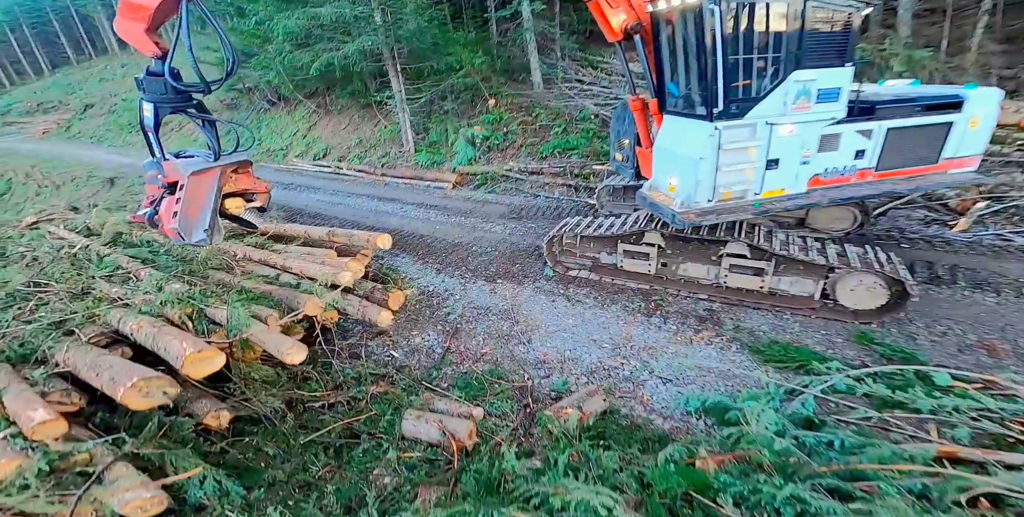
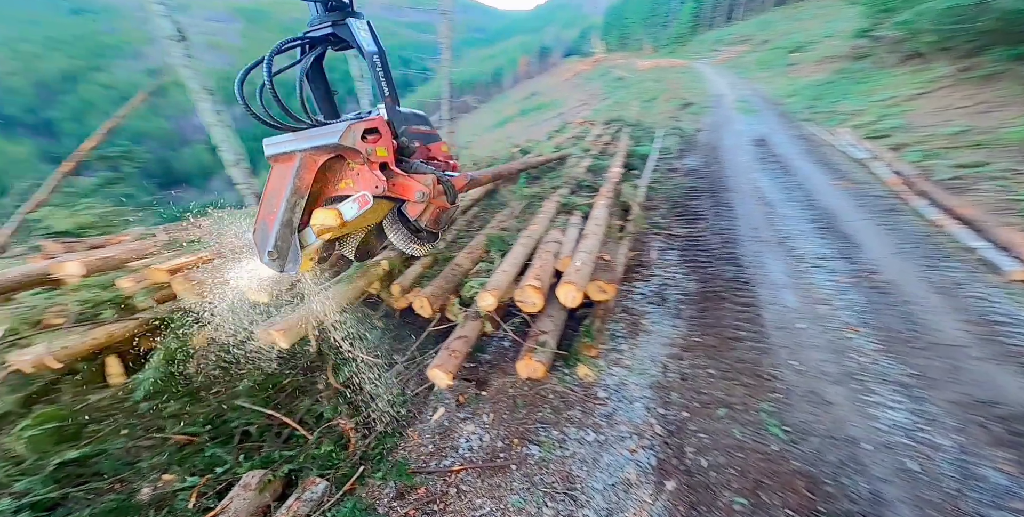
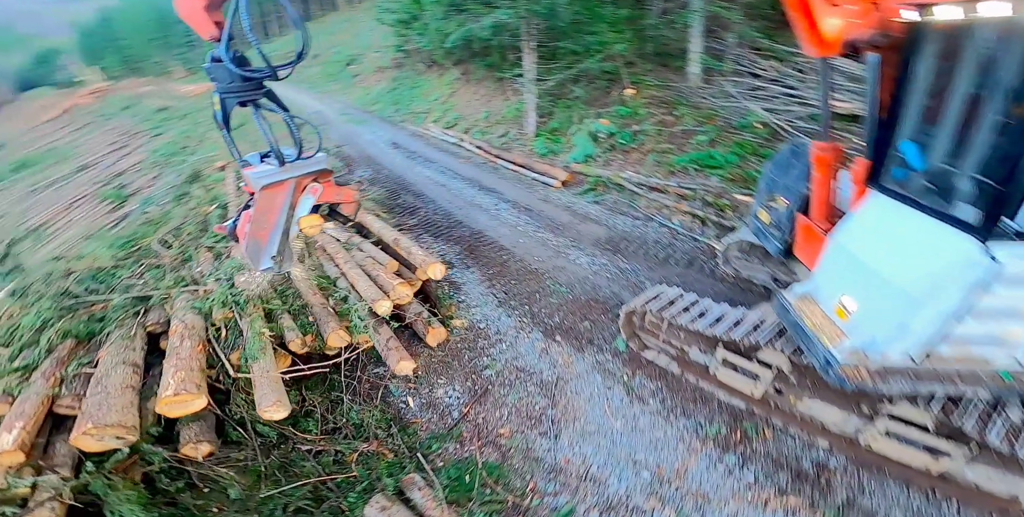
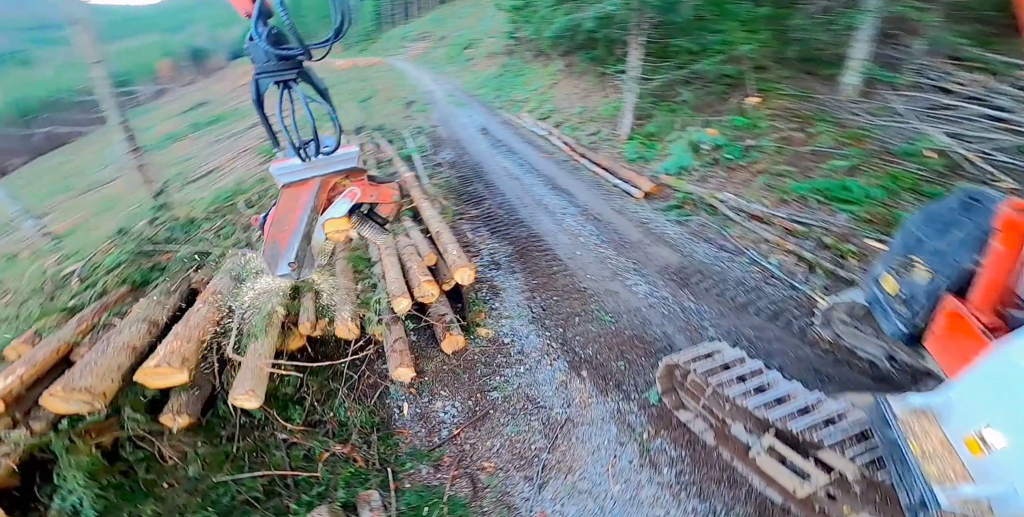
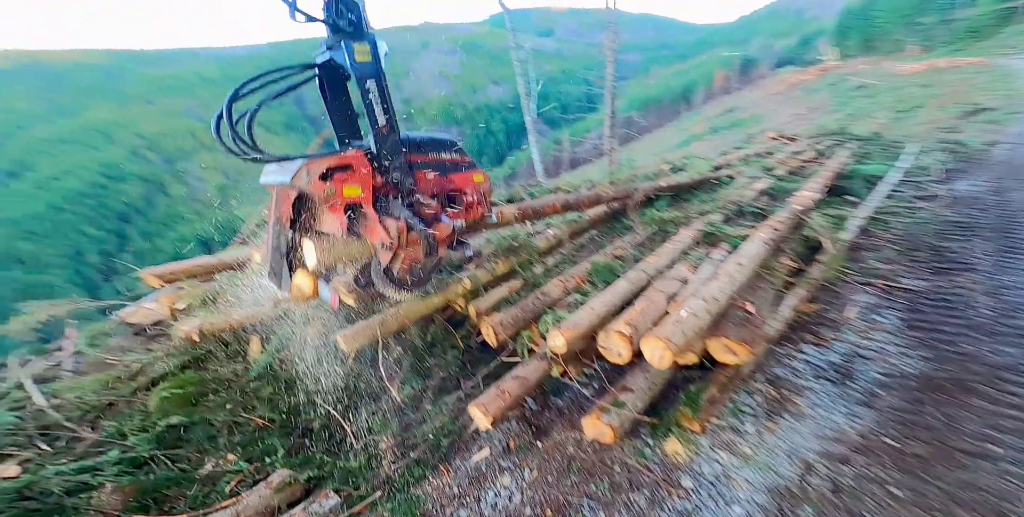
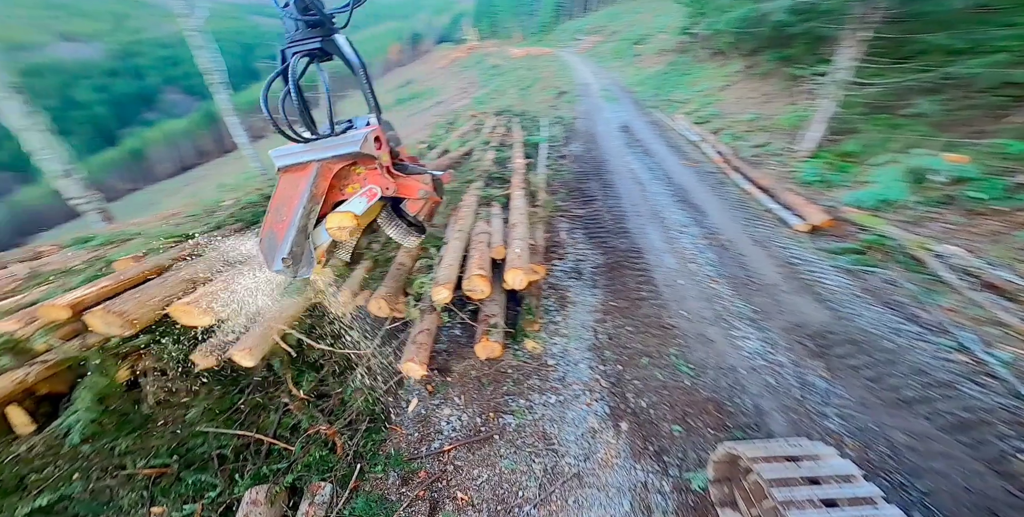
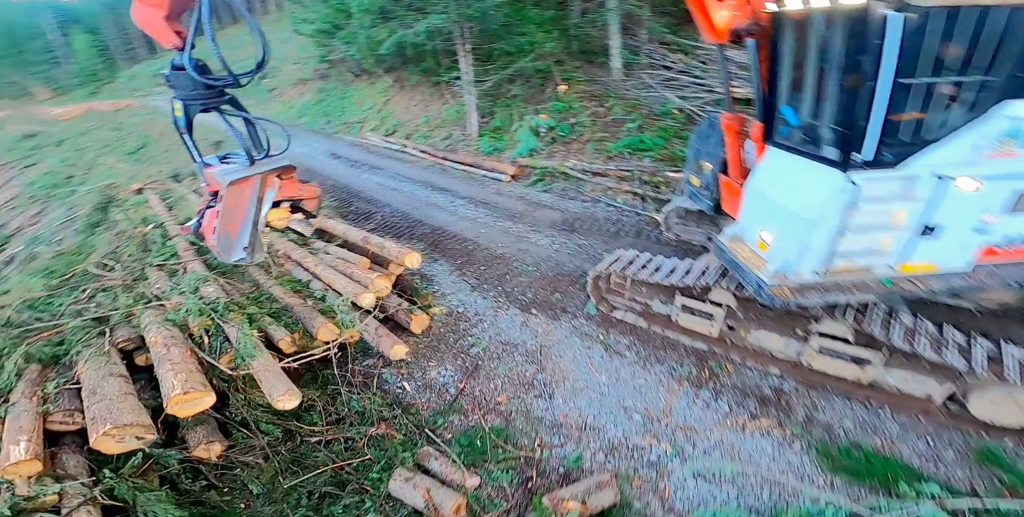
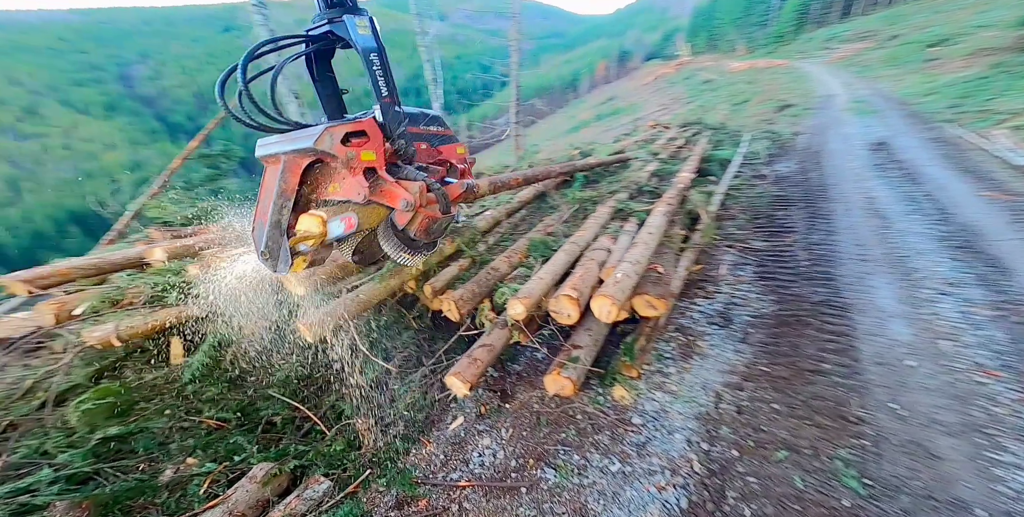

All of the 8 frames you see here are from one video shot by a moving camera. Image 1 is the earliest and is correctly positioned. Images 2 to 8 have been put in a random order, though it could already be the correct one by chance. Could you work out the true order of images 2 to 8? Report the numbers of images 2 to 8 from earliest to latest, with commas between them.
7, 3, 4, 6, 2, 8, 5
